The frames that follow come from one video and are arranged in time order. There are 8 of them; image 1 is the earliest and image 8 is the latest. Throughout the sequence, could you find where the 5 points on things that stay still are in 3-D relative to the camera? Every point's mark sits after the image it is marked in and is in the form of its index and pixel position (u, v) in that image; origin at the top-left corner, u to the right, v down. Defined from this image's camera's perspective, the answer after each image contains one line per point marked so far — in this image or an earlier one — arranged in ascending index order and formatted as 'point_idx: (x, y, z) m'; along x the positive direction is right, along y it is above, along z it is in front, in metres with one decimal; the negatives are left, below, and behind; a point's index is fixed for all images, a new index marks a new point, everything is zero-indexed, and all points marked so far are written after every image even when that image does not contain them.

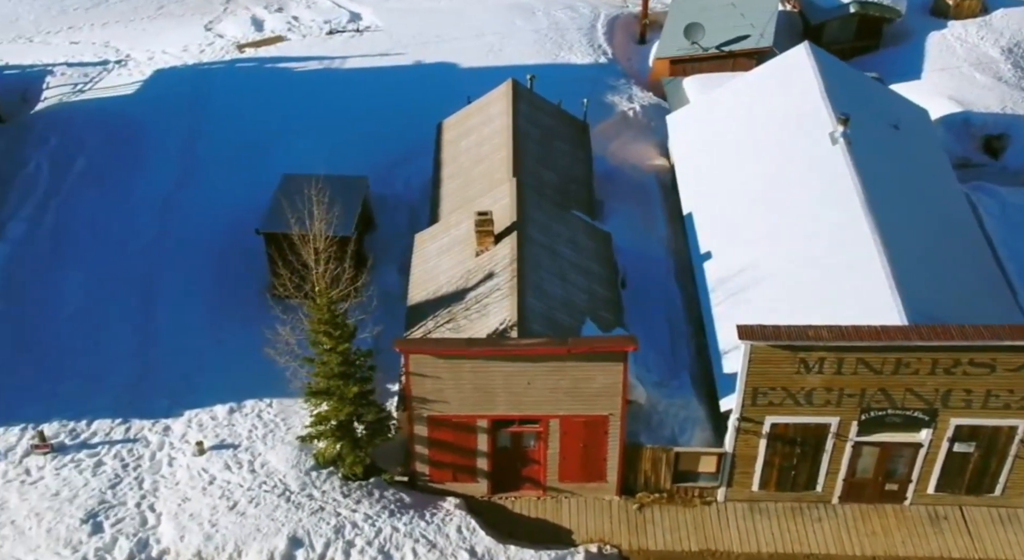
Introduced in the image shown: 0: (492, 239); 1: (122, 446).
0: (-0.4, +0.8, +18.8) m
1: (-7.3, -3.1, +17.9) m
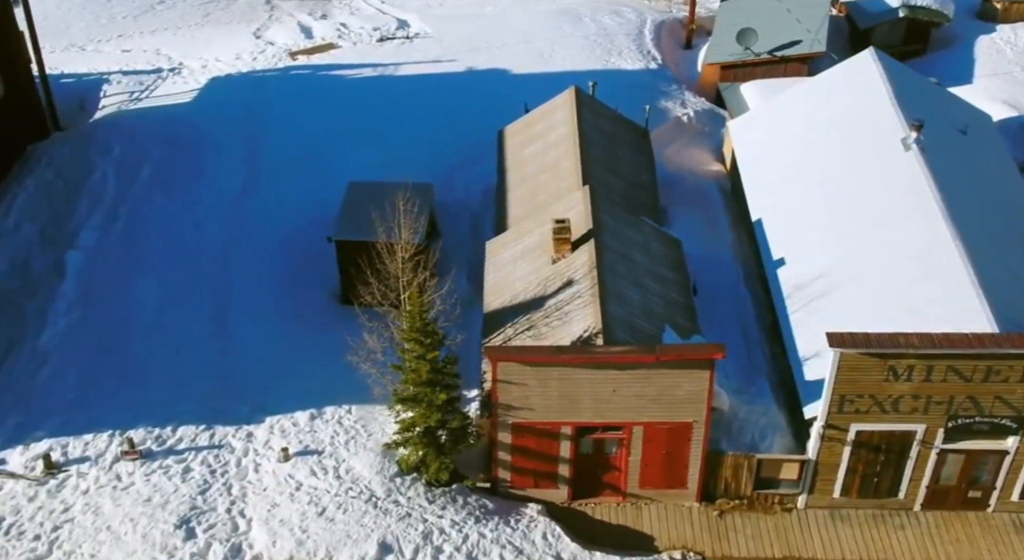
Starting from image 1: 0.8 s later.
0: (+1.1, +0.7, +19.0) m
1: (-5.7, -3.2, +18.1) m
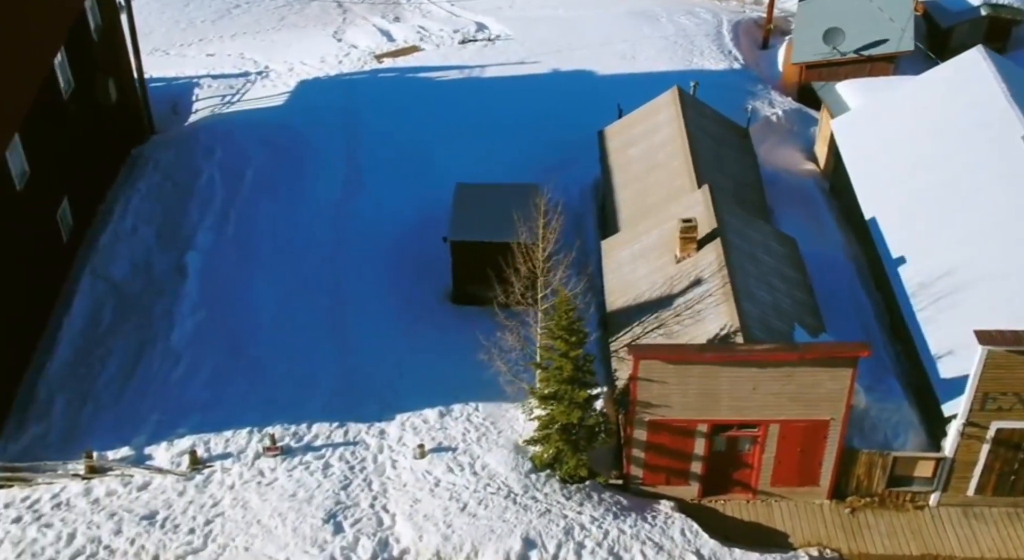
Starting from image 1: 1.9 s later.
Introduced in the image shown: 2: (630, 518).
0: (+3.6, +0.7, +19.1) m
1: (-3.2, -3.2, +18.5) m
2: (+2.1, -4.3, +17.3) m
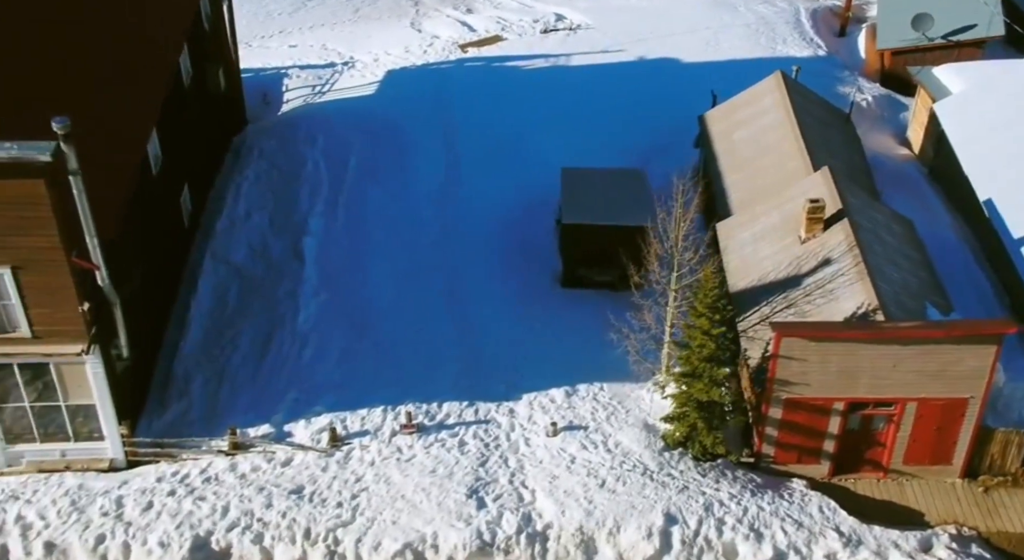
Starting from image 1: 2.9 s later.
0: (+6.2, +1.1, +19.2) m
1: (-0.7, -2.9, +18.8) m
2: (+4.6, -3.9, +17.4) m
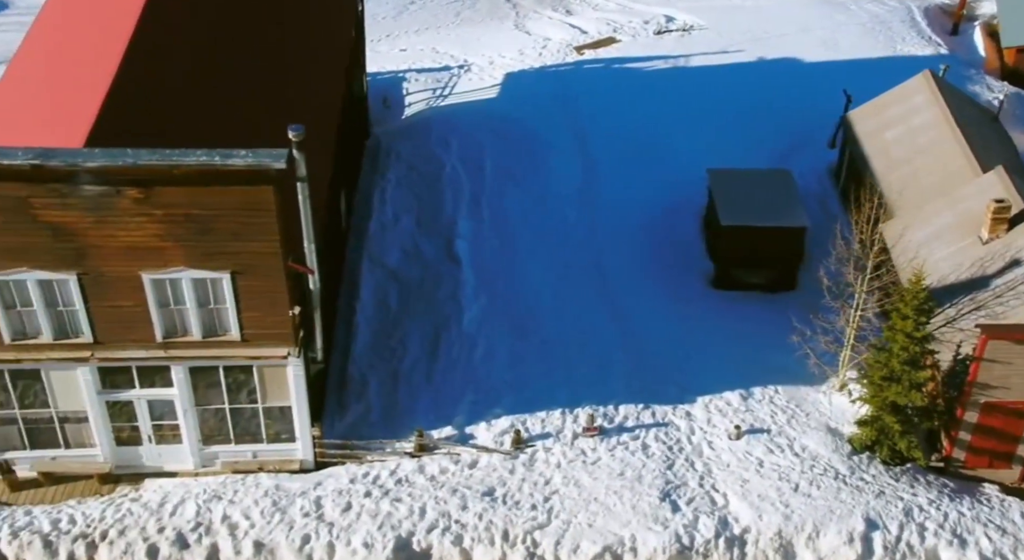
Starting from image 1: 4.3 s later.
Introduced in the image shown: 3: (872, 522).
0: (+9.7, +1.0, +18.9) m
1: (+2.8, -2.9, +18.8) m
2: (+8.1, -3.9, +17.2) m
3: (+6.2, -4.2, +16.6) m
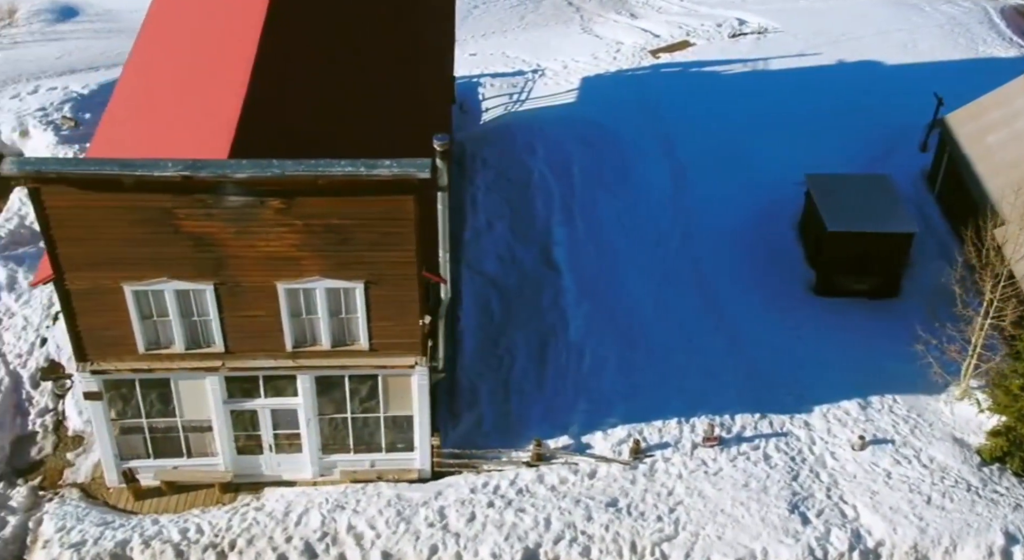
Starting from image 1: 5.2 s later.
0: (+12.0, +0.9, +18.5) m
1: (+5.1, -3.1, +18.5) m
2: (+10.3, -4.1, +16.8) m
3: (+8.4, -4.3, +16.2) m
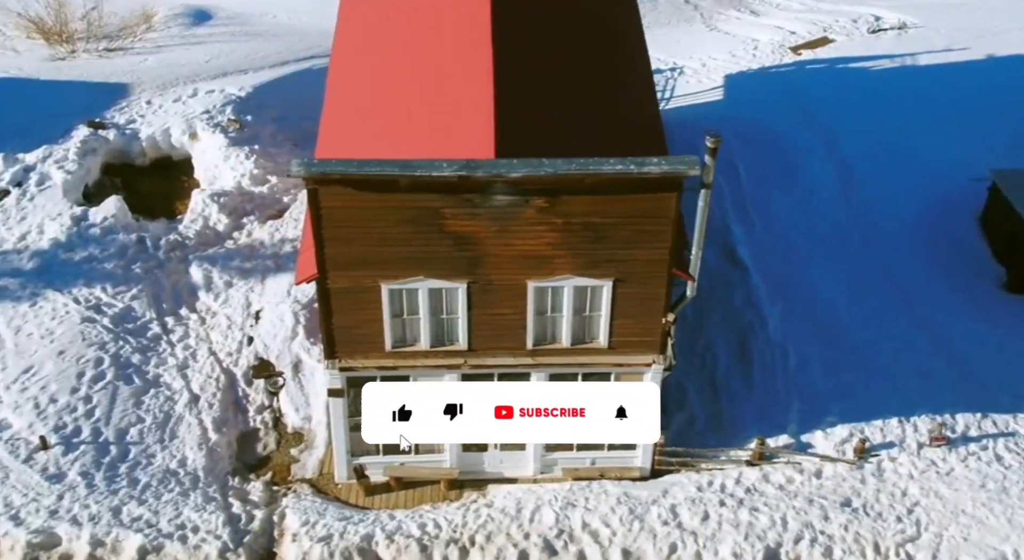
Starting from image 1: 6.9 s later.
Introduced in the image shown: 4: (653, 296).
0: (+16.1, +1.0, +17.8) m
1: (+9.3, -3.0, +18.2) m
2: (+14.4, -4.0, +16.2) m
3: (+12.5, -4.3, +15.8) m
4: (+2.3, -0.3, +15.8) m
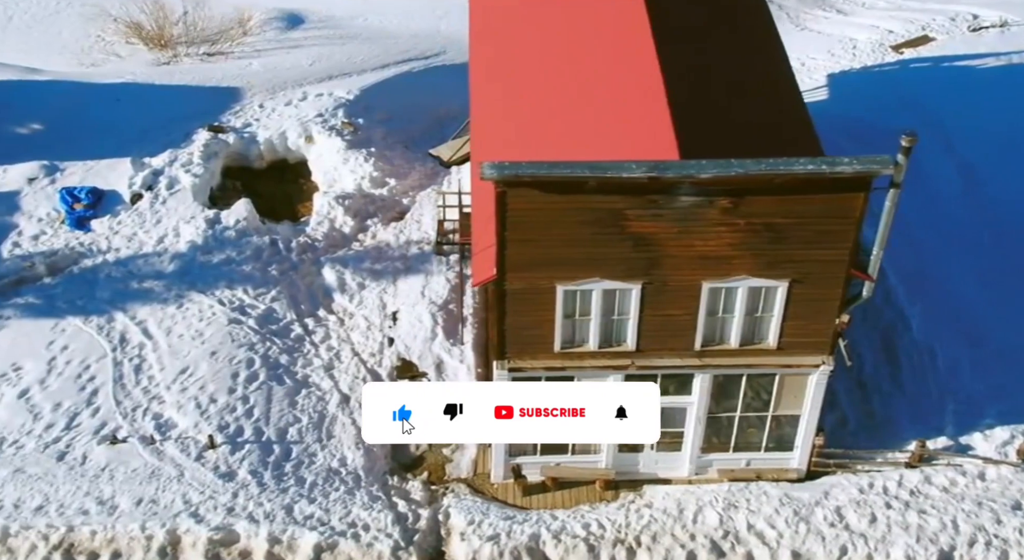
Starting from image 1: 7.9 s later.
0: (+19.0, +1.0, +17.2) m
1: (+12.2, -3.0, +17.8) m
2: (+17.2, -4.0, +15.7) m
3: (+15.4, -4.3, +15.3) m
4: (+5.2, -0.3, +15.7) m
